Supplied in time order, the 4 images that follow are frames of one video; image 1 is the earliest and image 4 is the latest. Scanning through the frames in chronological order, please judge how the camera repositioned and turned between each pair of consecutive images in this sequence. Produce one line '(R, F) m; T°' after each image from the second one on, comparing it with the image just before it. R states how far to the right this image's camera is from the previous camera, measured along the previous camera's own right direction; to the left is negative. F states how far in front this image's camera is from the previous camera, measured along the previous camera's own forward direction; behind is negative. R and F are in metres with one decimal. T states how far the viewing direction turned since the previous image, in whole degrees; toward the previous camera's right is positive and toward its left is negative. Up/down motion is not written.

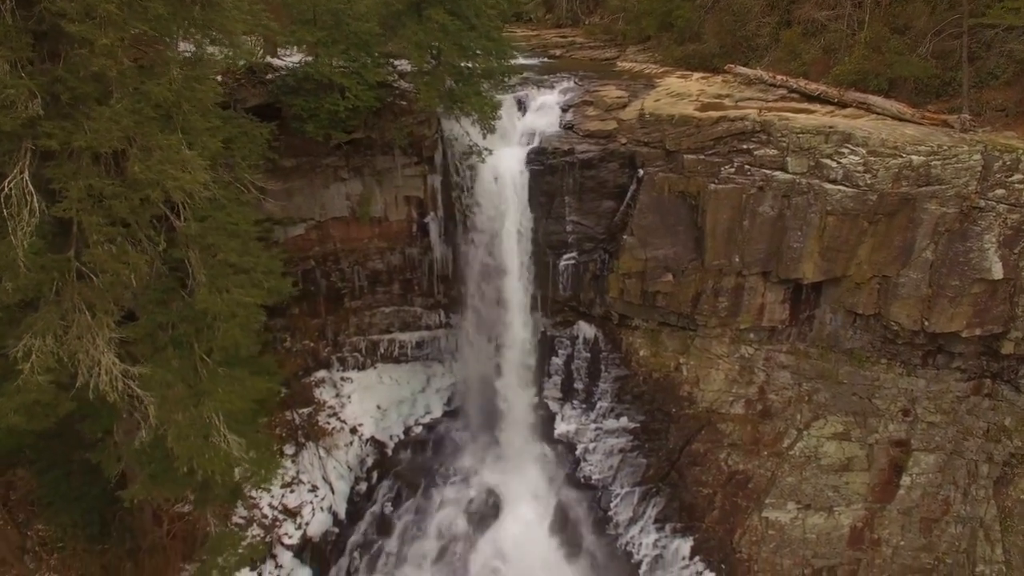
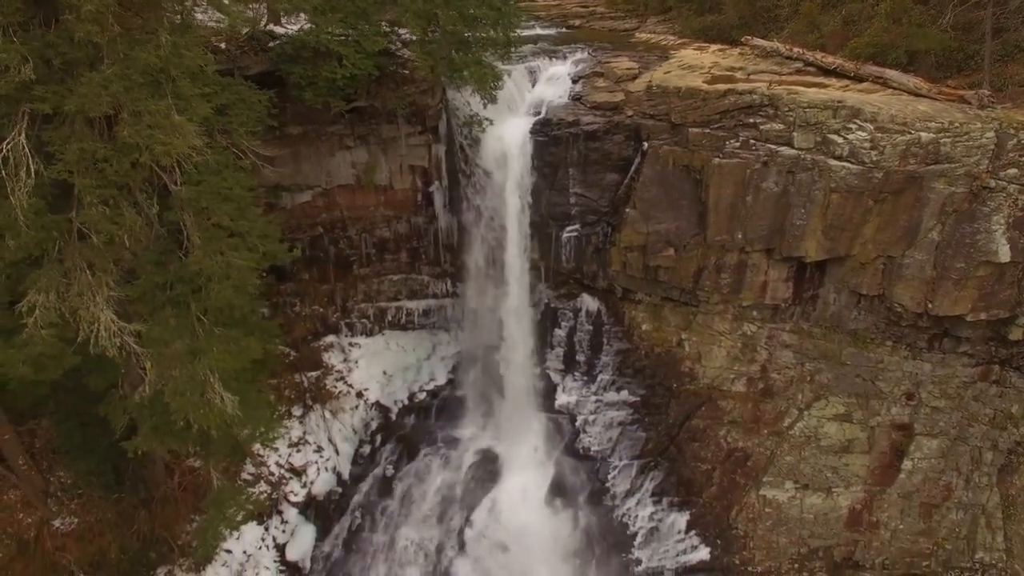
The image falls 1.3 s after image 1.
(+0.7, -0.1) m; -3°
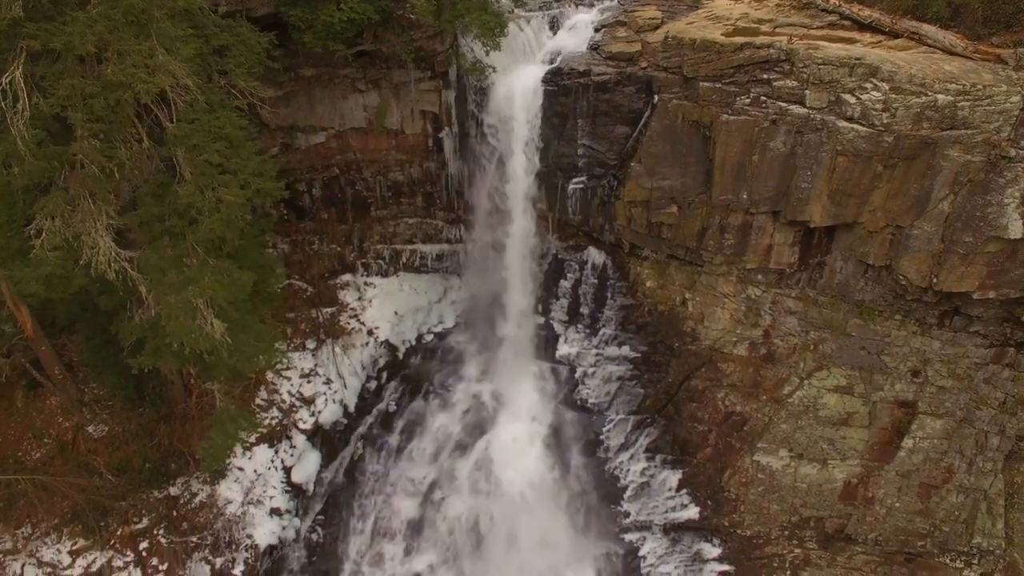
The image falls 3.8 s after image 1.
(+1.3, -0.1) m; -5°
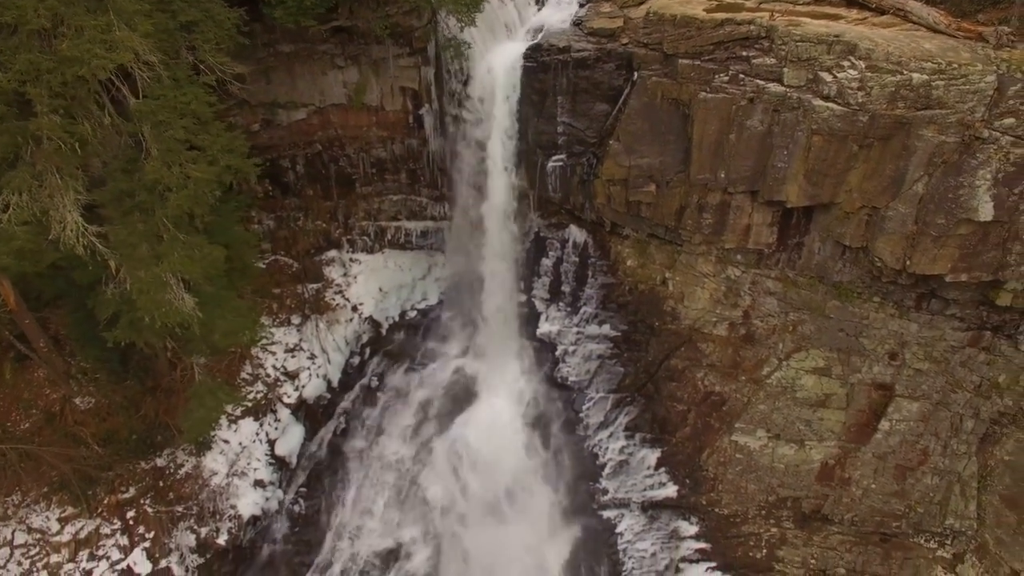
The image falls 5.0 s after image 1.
(+0.7, 0.0) m; -1°
